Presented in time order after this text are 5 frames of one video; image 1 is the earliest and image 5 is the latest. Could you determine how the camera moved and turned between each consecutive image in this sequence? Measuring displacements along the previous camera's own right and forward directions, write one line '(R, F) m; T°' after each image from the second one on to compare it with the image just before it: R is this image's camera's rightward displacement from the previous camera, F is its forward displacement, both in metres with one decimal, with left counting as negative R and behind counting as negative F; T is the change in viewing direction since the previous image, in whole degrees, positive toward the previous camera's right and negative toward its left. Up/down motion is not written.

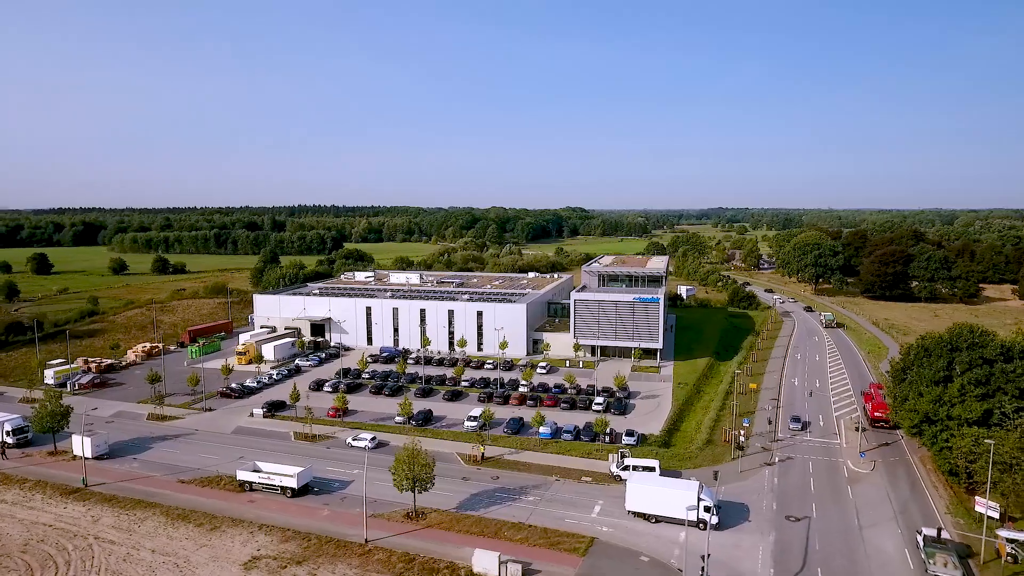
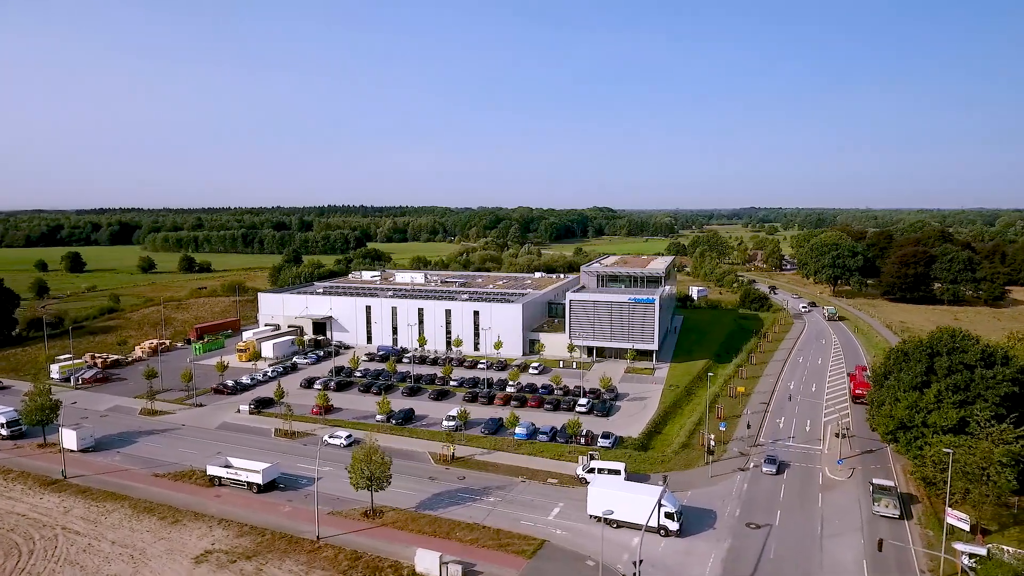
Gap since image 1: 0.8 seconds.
(+3.3, +0.2) m; -3°
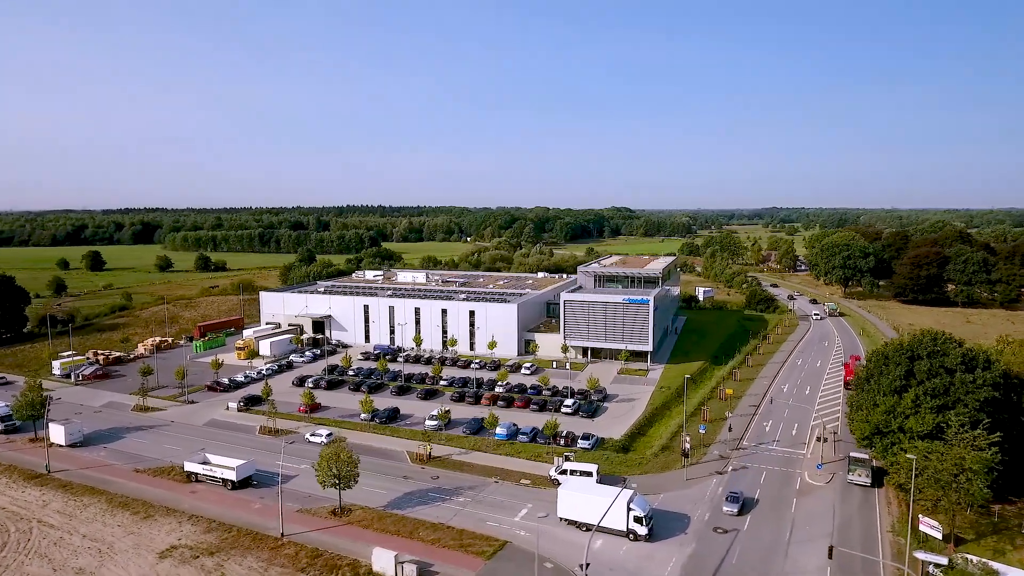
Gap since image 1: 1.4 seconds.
(+2.3, +0.1) m; -2°
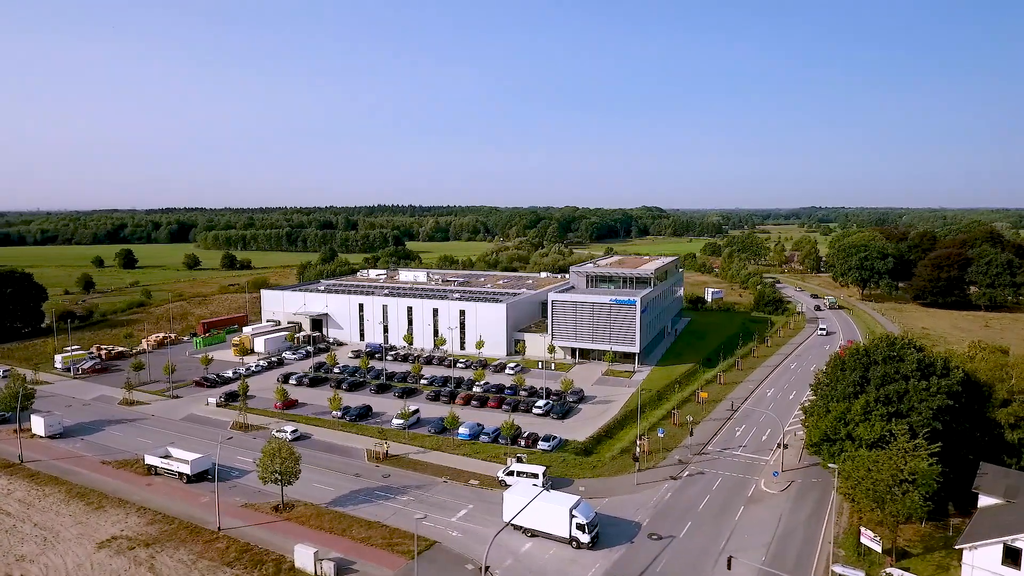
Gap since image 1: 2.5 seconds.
(+4.2, +0.3) m; -3°
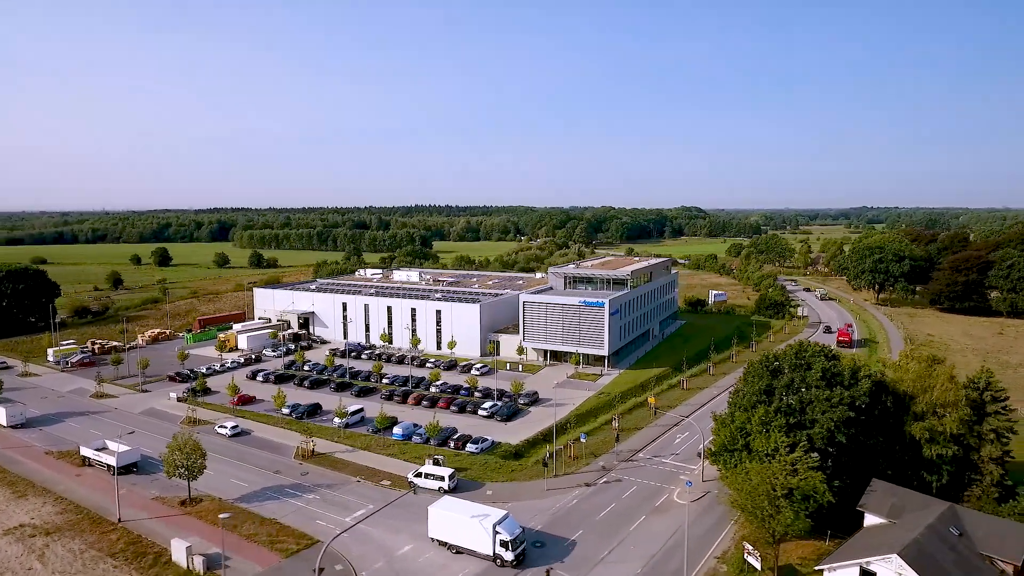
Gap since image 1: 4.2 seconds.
(+6.5, +0.5) m; -4°
